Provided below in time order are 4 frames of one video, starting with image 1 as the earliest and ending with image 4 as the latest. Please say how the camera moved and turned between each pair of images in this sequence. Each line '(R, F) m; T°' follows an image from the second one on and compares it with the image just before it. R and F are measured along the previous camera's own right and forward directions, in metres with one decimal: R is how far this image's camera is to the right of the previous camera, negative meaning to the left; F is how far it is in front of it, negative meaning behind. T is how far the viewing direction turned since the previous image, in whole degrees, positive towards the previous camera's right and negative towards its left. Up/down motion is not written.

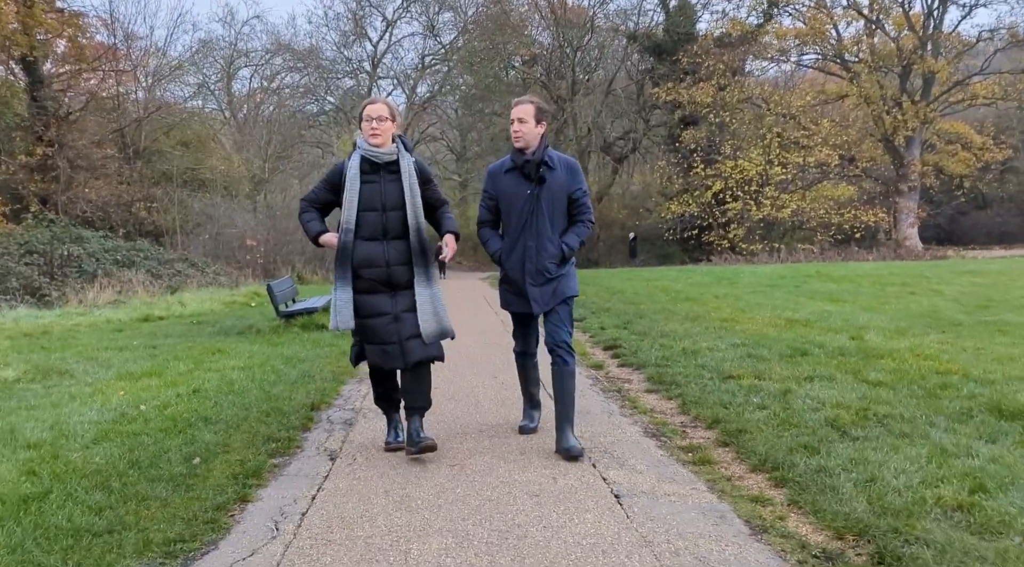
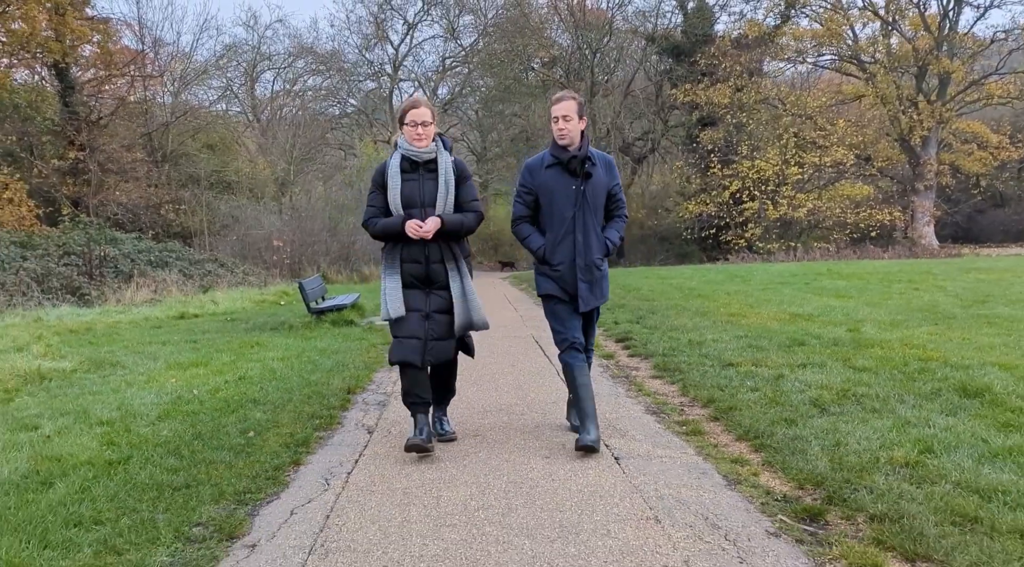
(0.0, -0.6) m; -1°
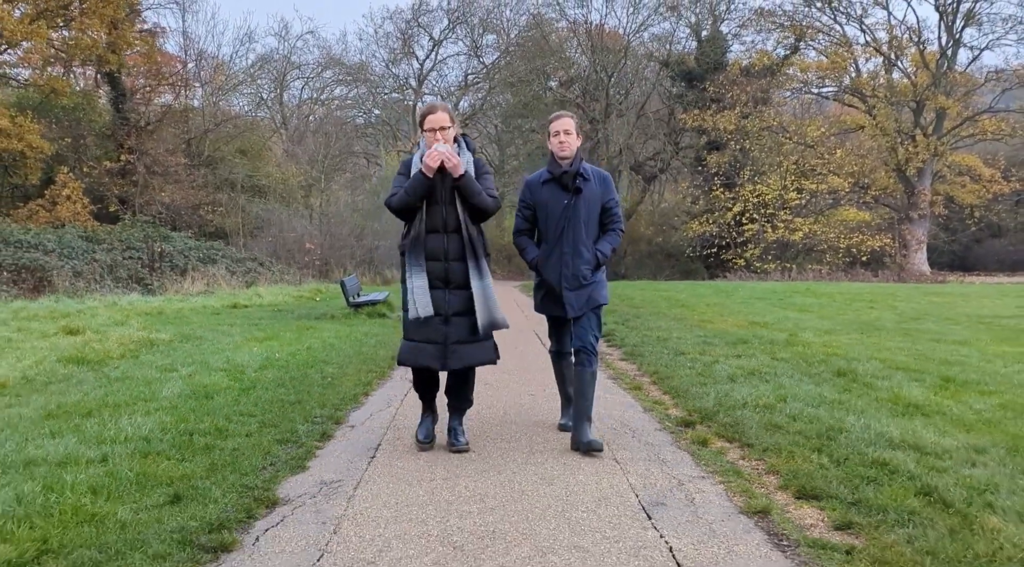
(+0.1, -2.1) m; -1°
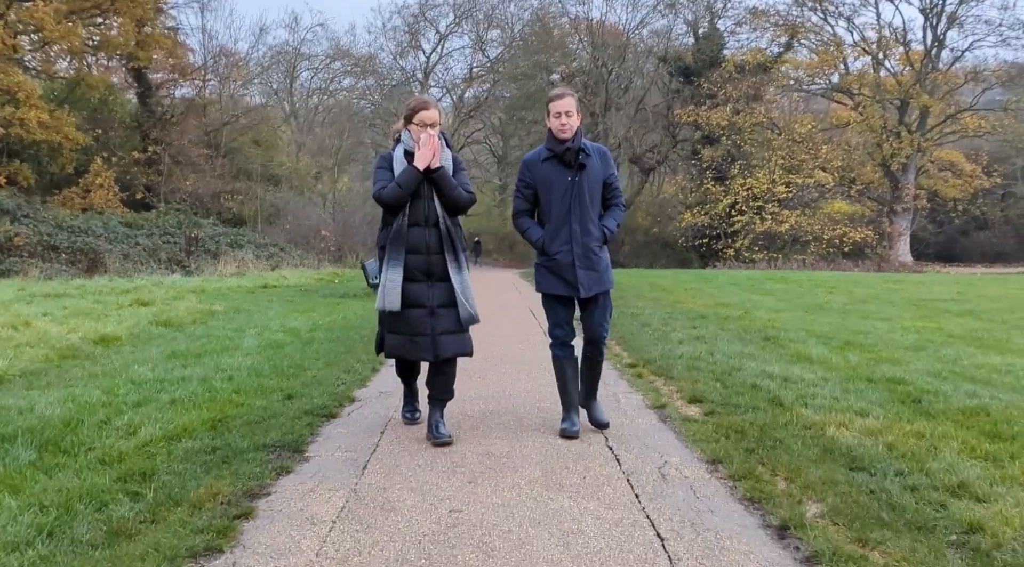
(+0.1, -2.0) m; 0°
